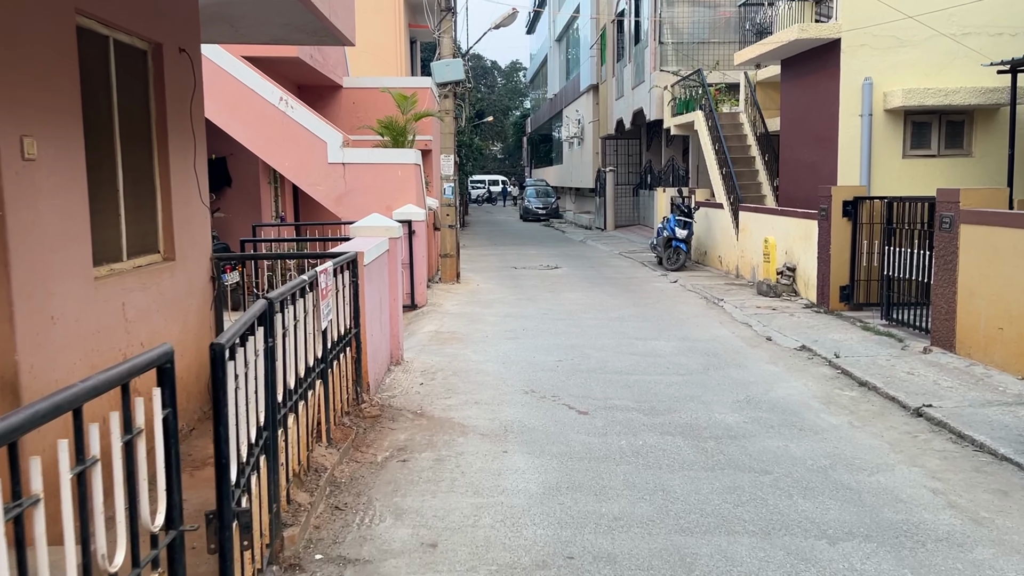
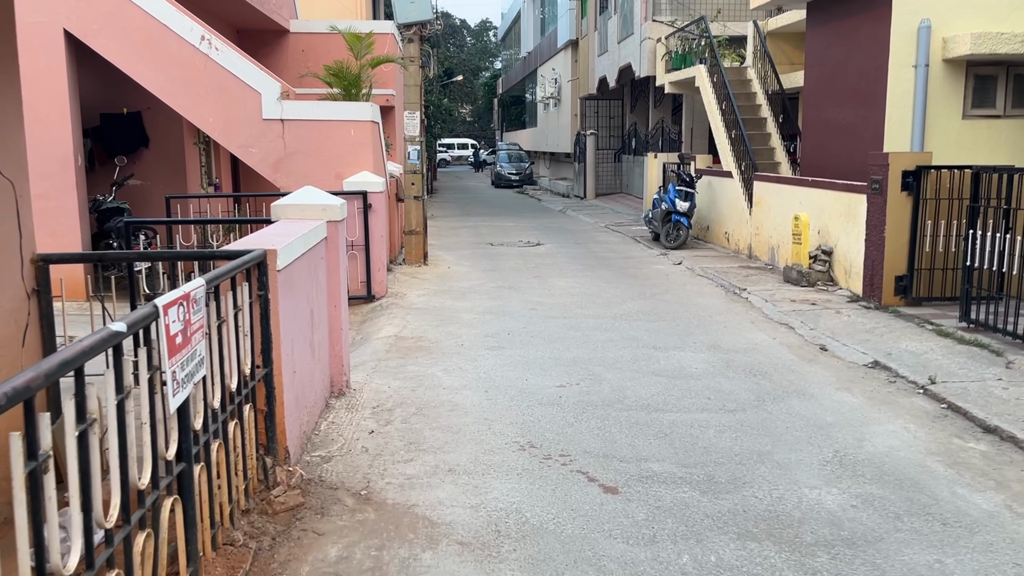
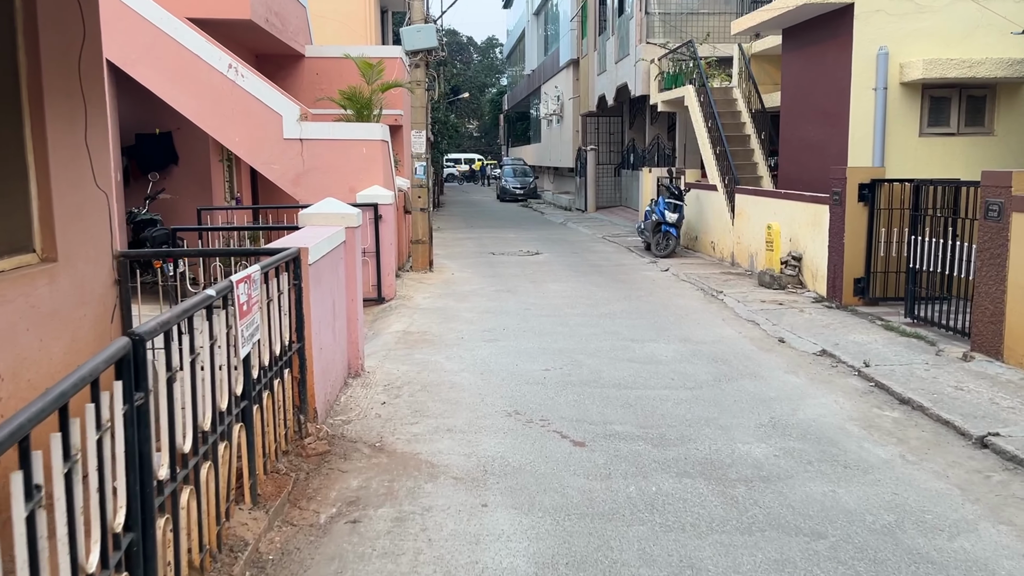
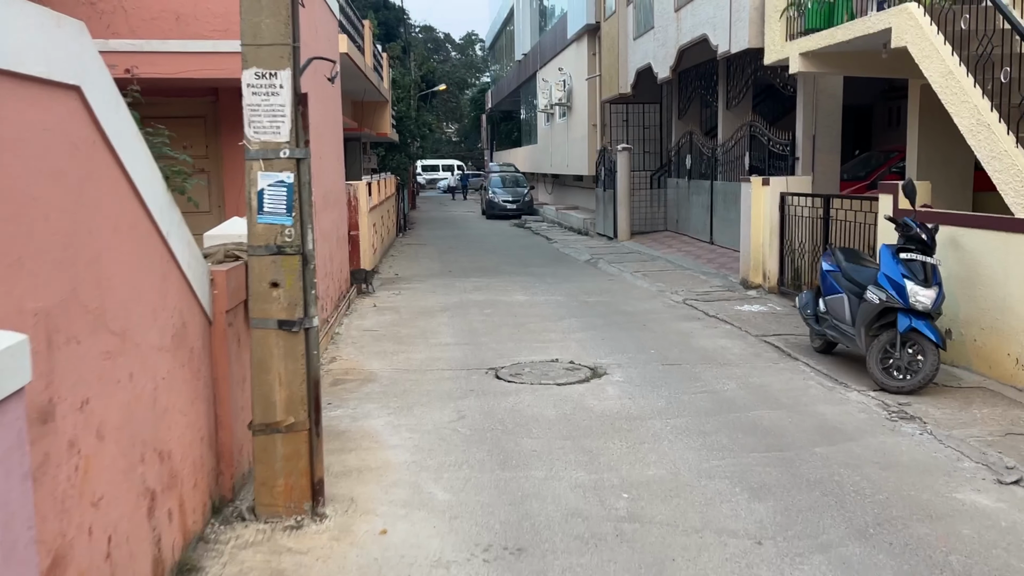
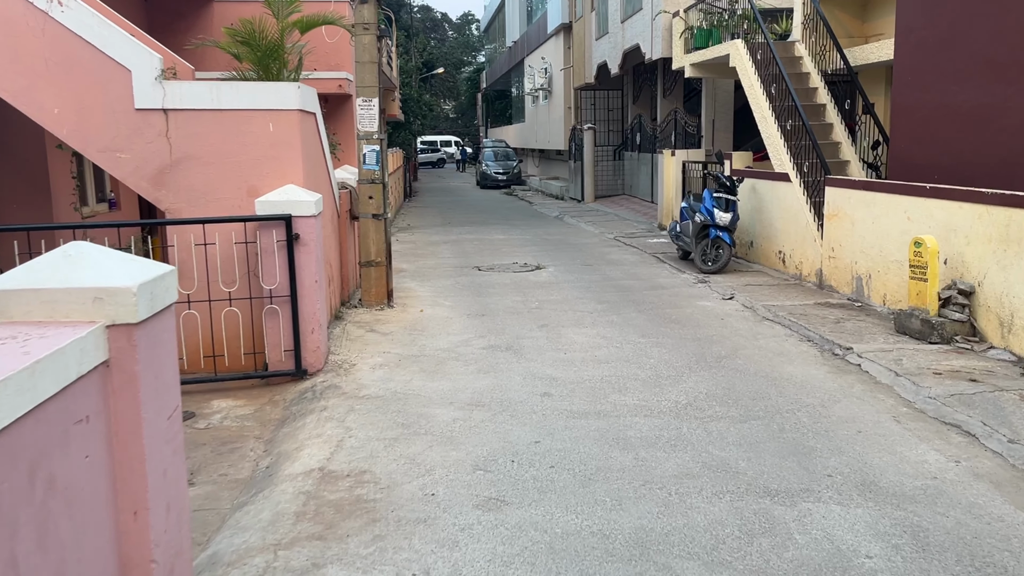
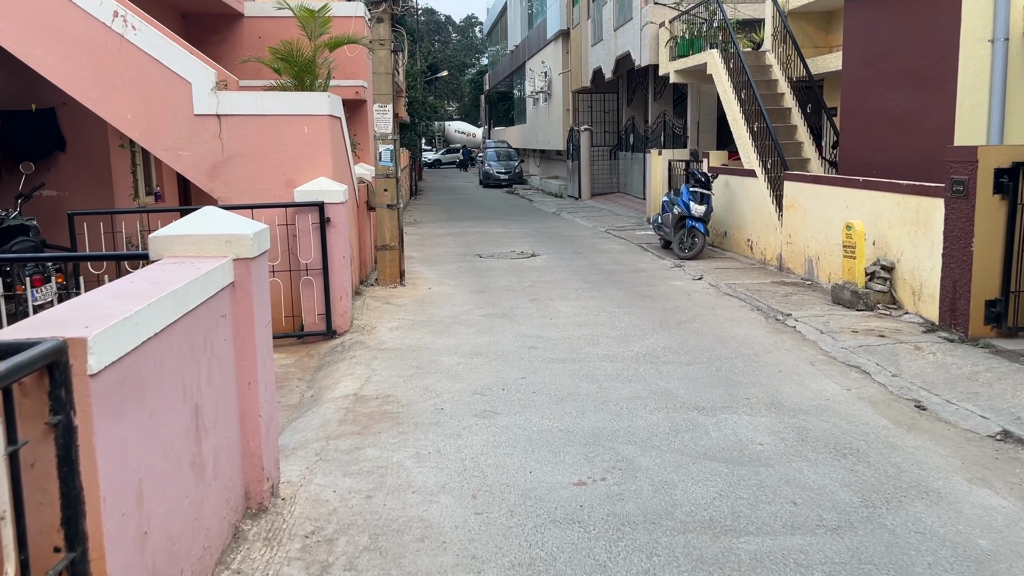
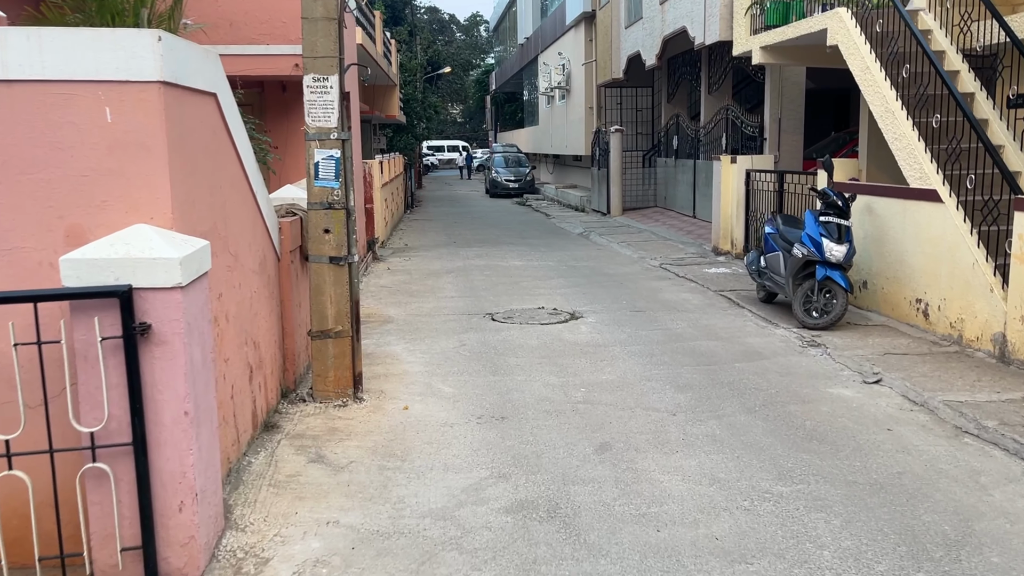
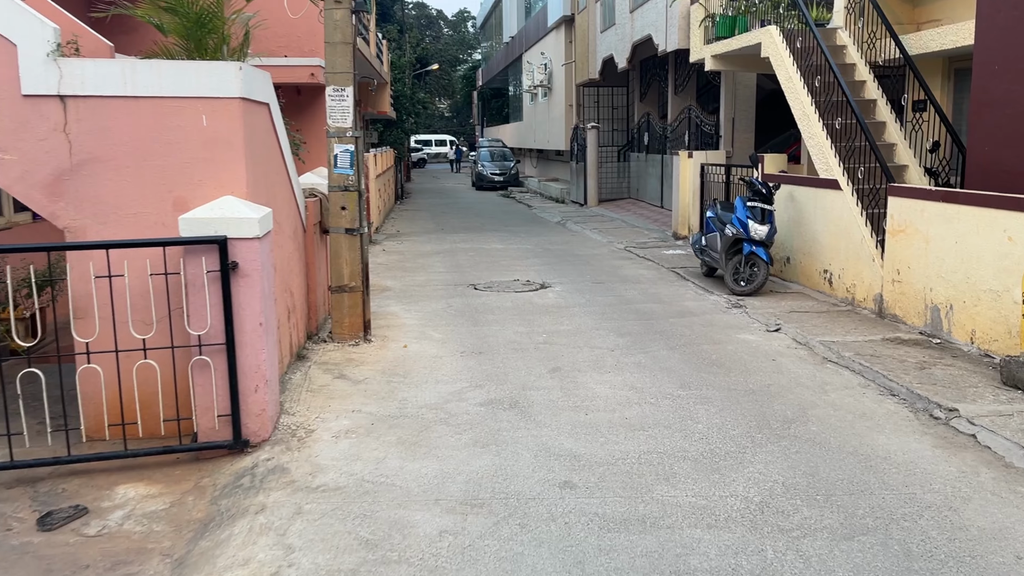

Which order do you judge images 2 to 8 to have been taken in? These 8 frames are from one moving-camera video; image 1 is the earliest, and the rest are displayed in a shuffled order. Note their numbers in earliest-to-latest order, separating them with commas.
3, 2, 6, 5, 8, 7, 4
